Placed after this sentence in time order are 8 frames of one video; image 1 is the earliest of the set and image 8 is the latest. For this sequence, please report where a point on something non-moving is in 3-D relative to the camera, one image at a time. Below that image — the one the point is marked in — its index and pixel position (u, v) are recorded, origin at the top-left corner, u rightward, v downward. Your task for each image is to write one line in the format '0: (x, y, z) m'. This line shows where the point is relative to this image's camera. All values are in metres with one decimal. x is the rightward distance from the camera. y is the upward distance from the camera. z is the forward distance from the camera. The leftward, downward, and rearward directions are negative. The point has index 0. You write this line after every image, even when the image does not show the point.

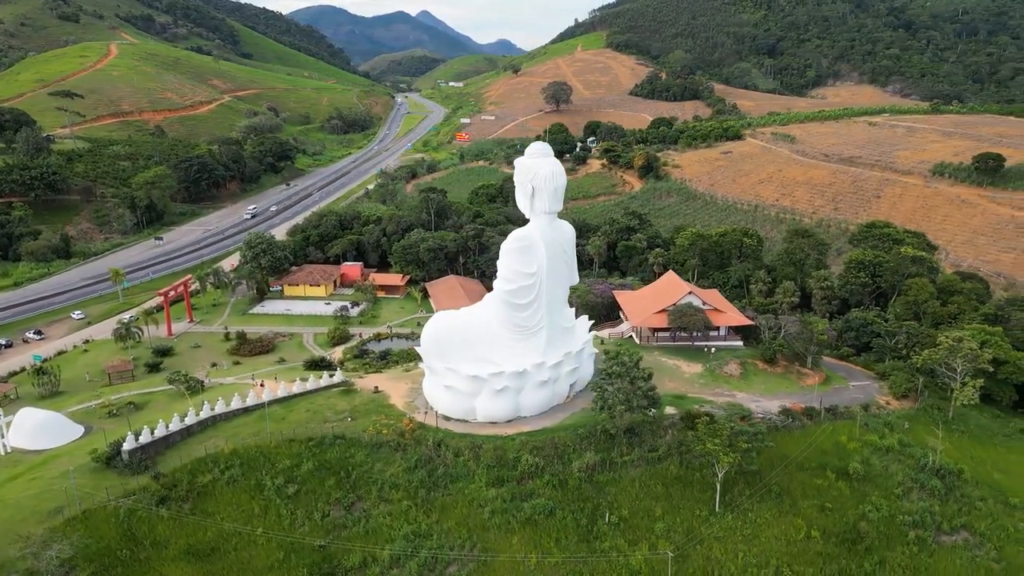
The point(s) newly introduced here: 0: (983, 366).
0: (+14.3, -2.4, +19.7) m
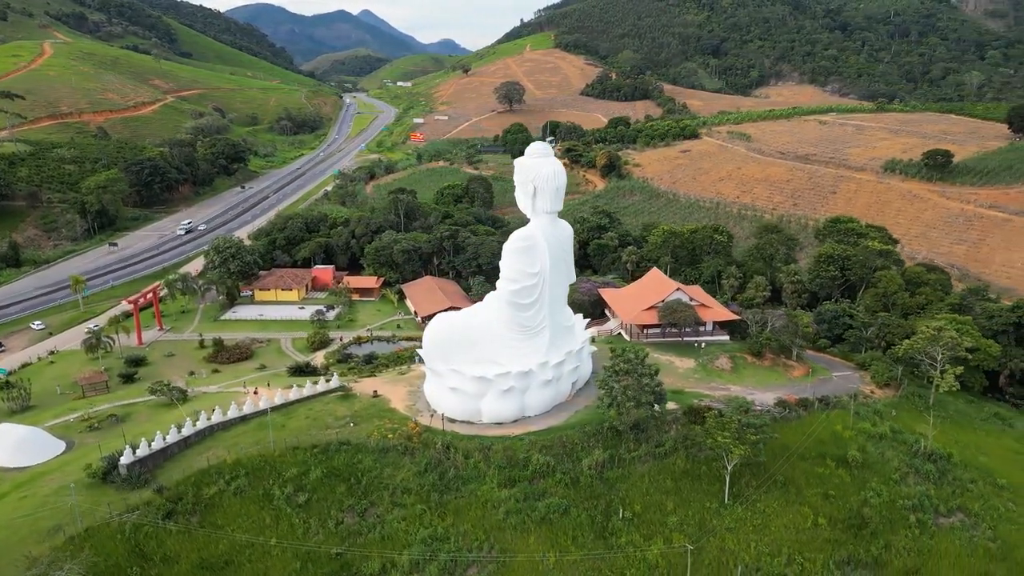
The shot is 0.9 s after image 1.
0: (+14.1, -2.1, +20.5) m
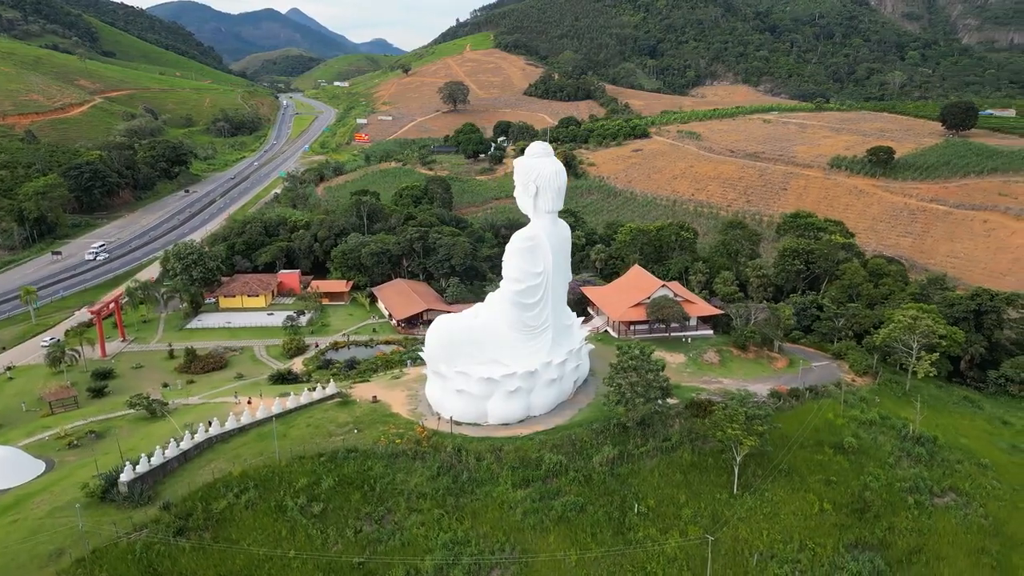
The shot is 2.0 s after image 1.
0: (+13.8, -1.7, +21.4) m
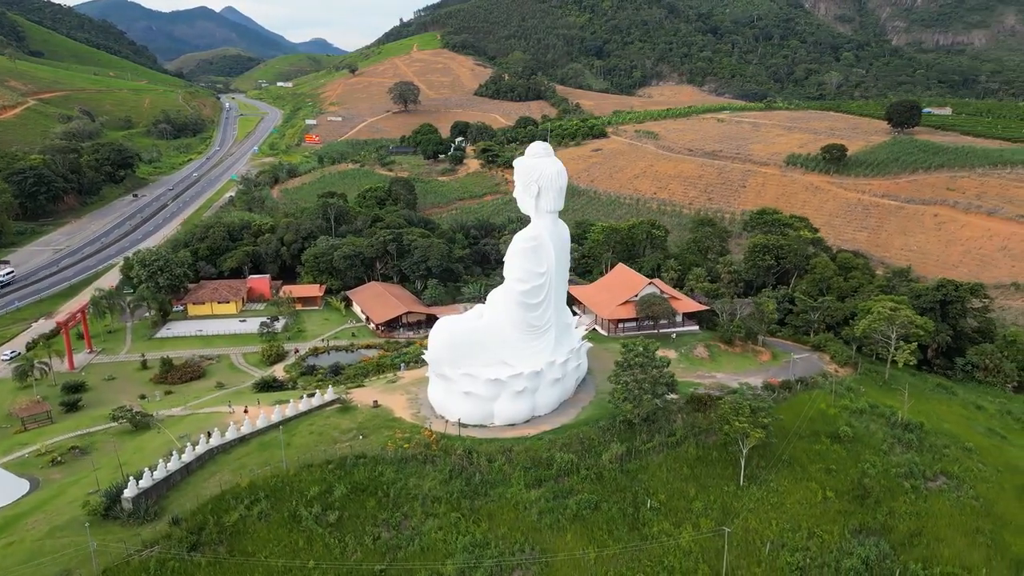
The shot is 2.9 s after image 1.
0: (+13.6, -1.5, +22.2) m
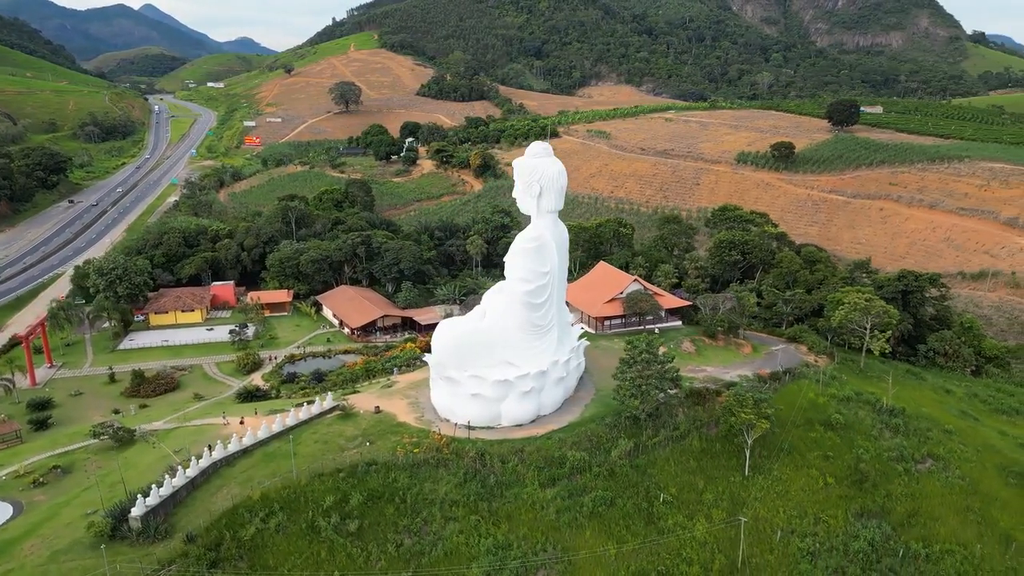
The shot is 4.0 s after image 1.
0: (+13.2, -1.2, +23.2) m
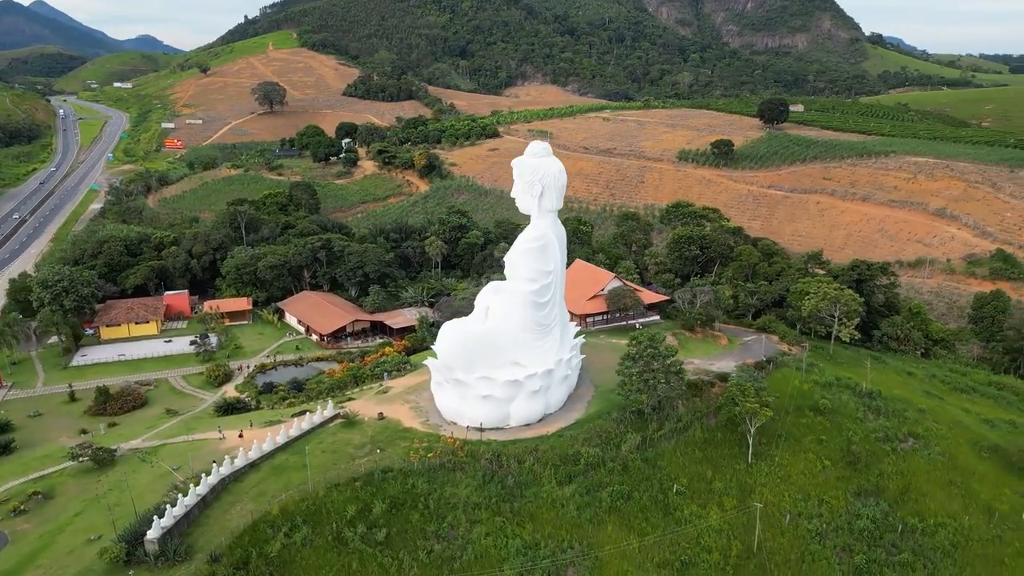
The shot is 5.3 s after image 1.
0: (+12.5, -0.8, +24.4) m
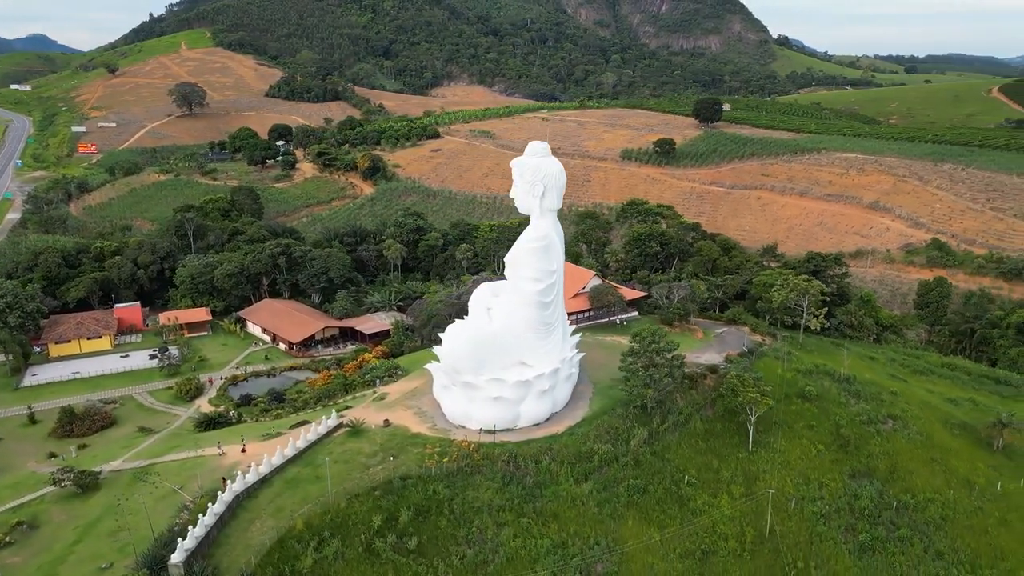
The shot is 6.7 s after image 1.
0: (+11.8, -0.4, +25.5) m
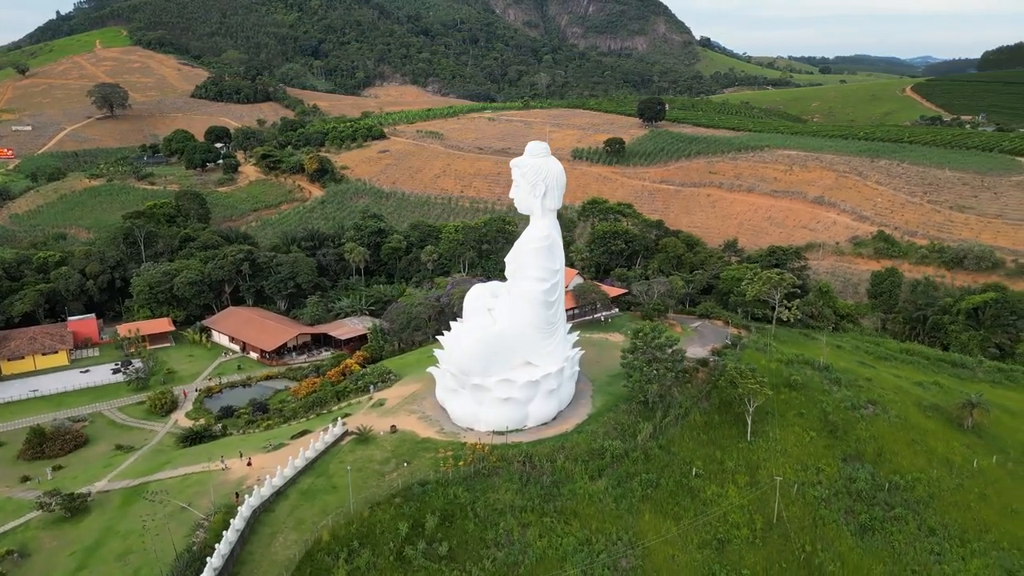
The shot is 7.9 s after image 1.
0: (+11.1, -0.2, +26.5) m
